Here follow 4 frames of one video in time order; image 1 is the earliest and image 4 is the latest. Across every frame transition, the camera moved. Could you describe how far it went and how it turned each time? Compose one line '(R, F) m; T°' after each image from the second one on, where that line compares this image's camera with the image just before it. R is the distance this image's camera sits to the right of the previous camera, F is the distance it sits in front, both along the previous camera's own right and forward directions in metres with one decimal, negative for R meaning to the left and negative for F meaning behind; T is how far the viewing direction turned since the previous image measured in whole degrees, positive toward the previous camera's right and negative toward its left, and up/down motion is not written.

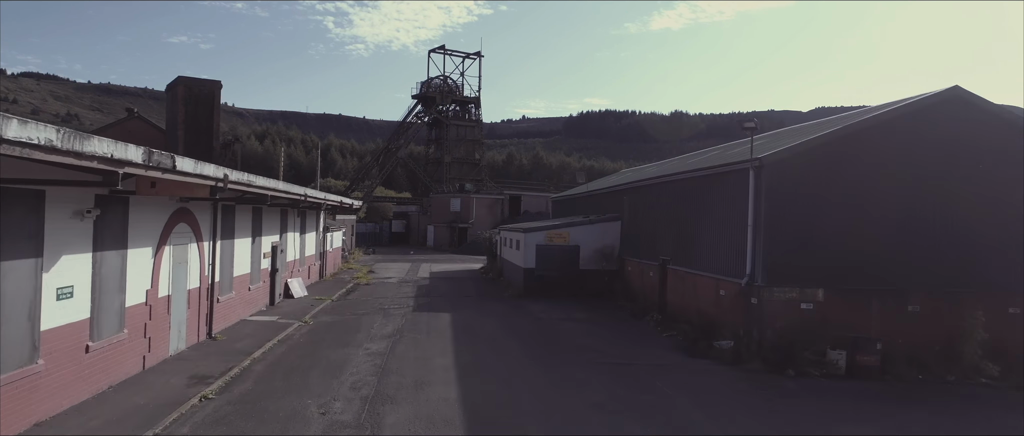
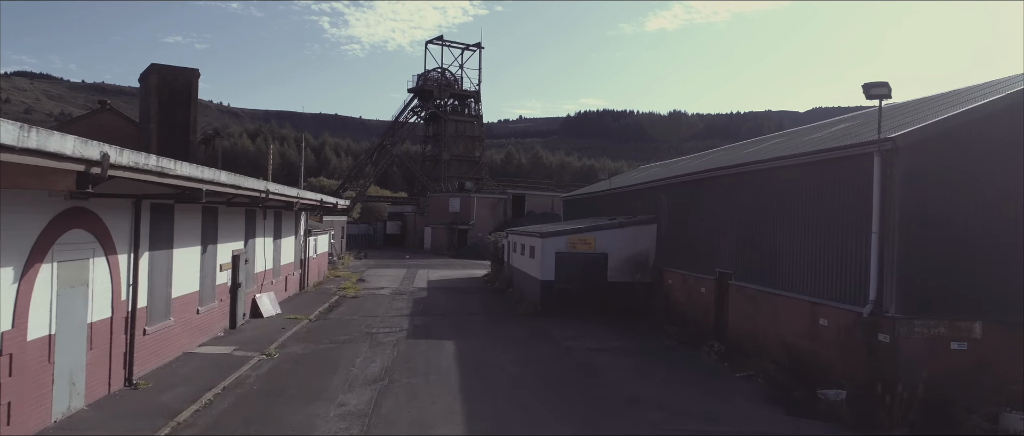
(-0.3, +2.4) m; 0°
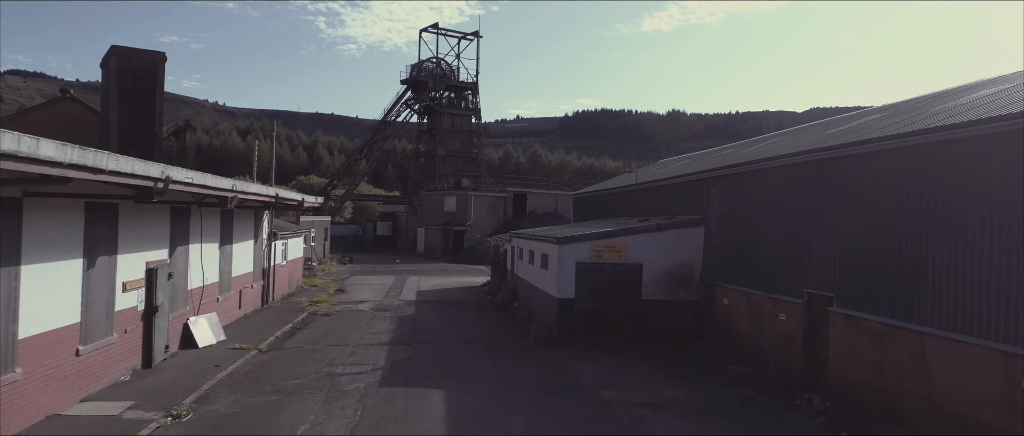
(-0.2, +2.6) m; 0°
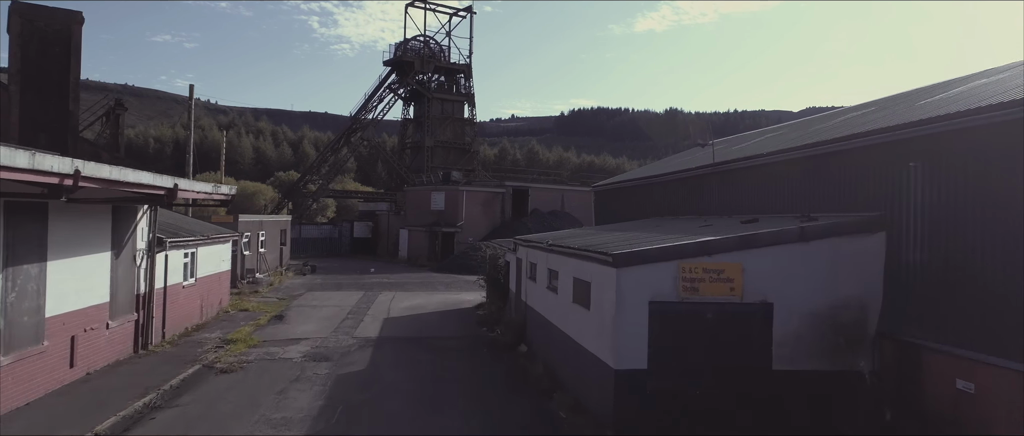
(-0.2, +4.5) m; 0°
